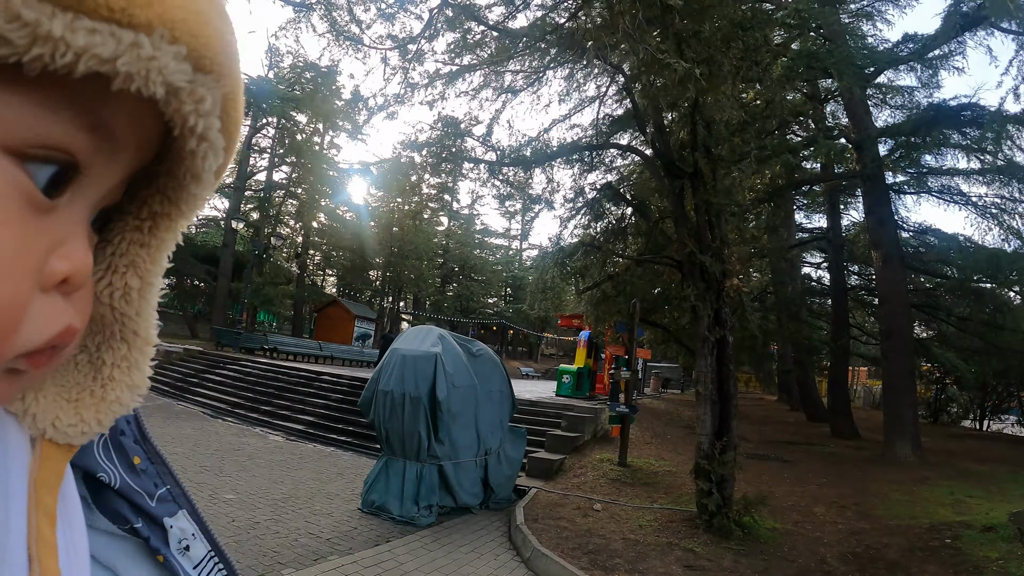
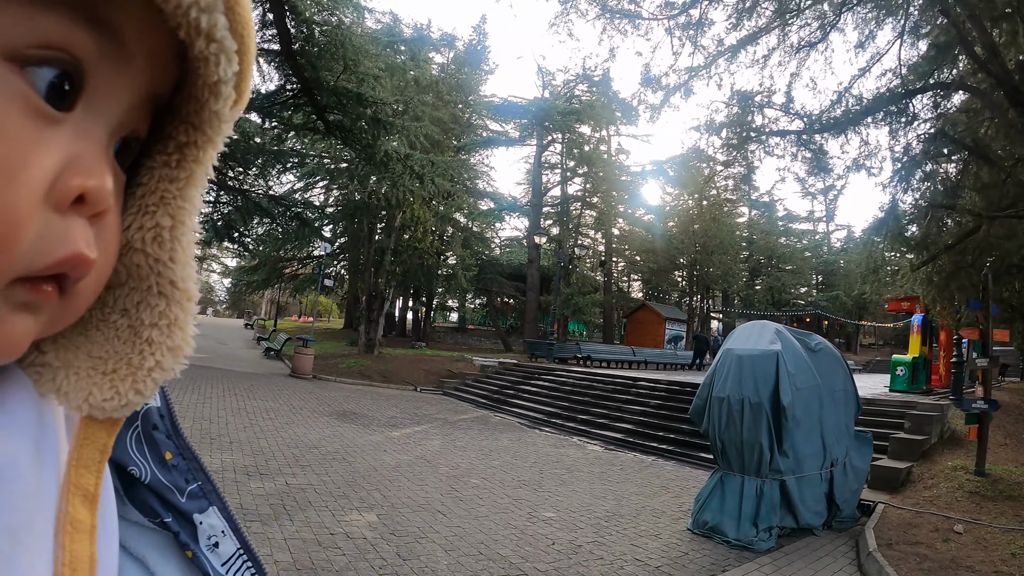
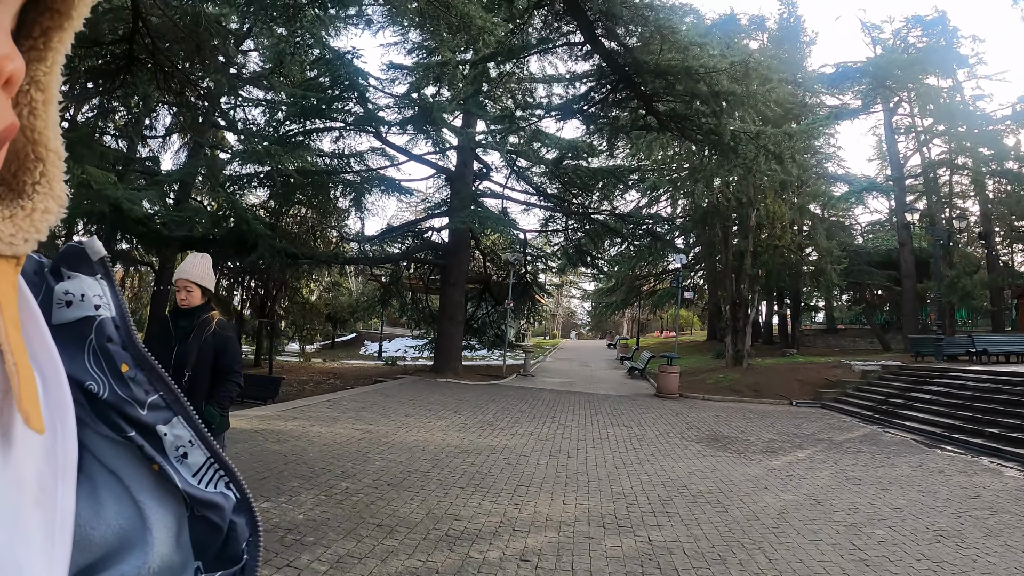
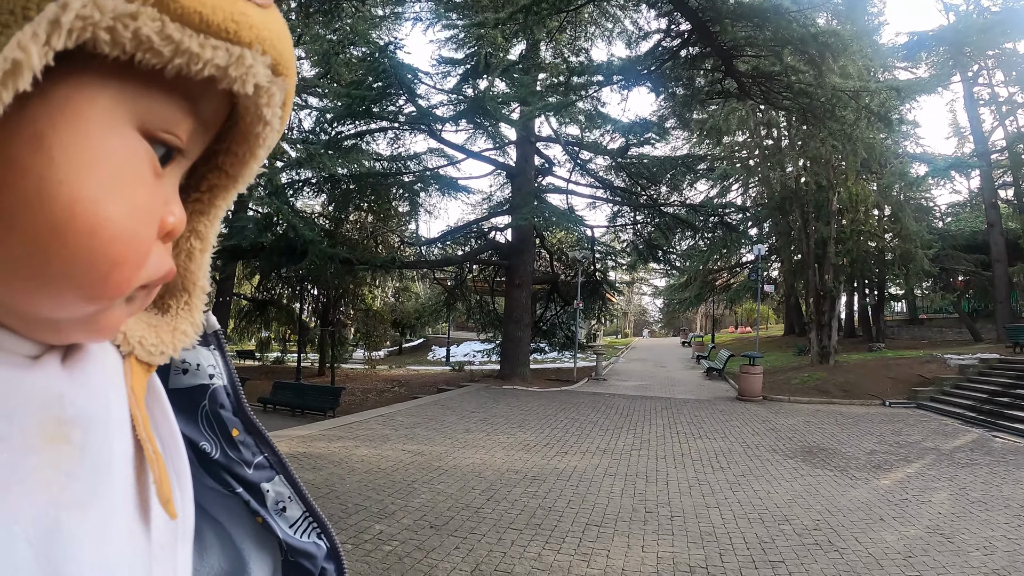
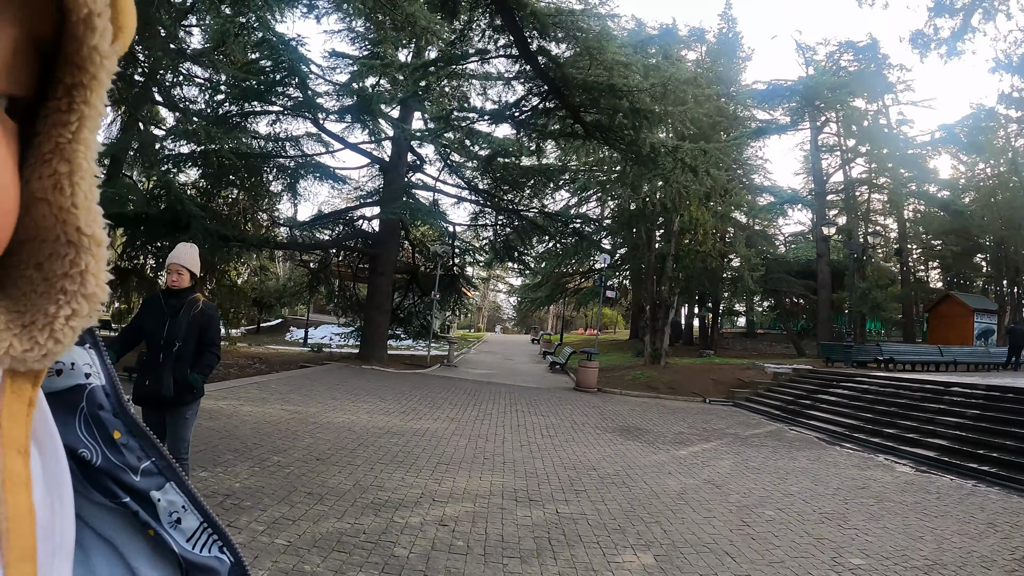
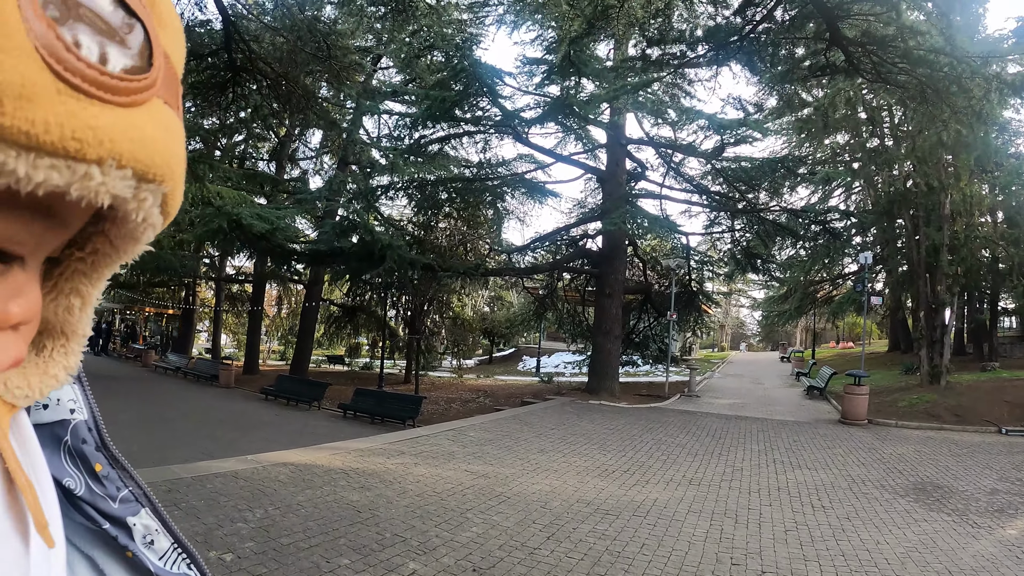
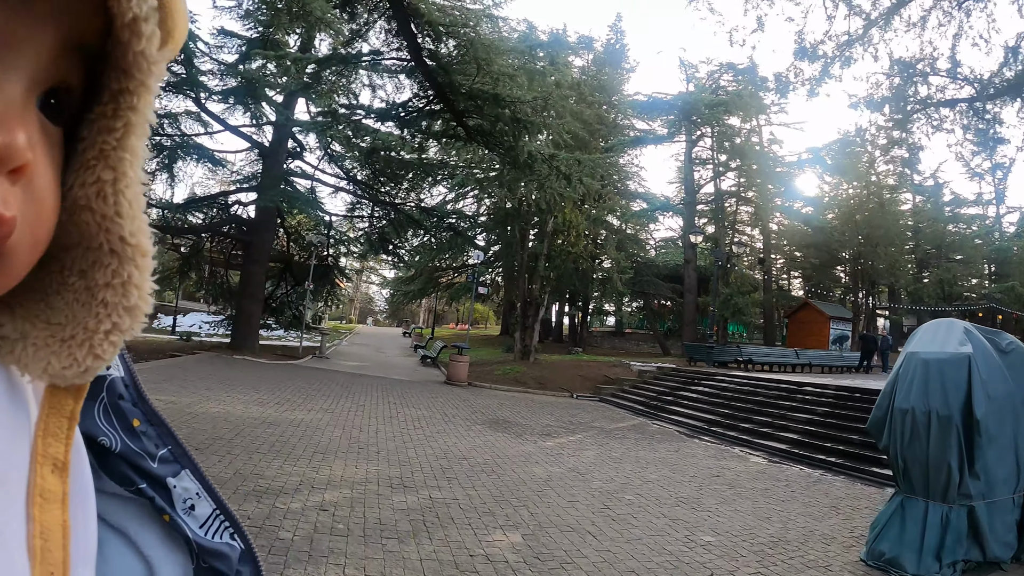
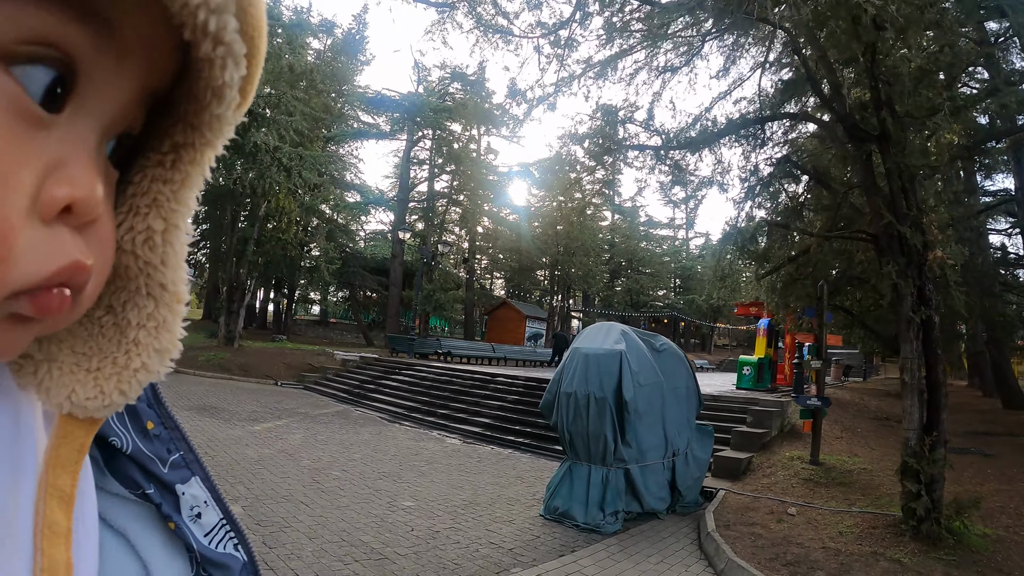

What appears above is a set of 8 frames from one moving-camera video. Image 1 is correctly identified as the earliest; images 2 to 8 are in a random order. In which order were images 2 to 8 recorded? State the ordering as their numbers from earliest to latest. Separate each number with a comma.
8, 2, 7, 5, 3, 4, 6
